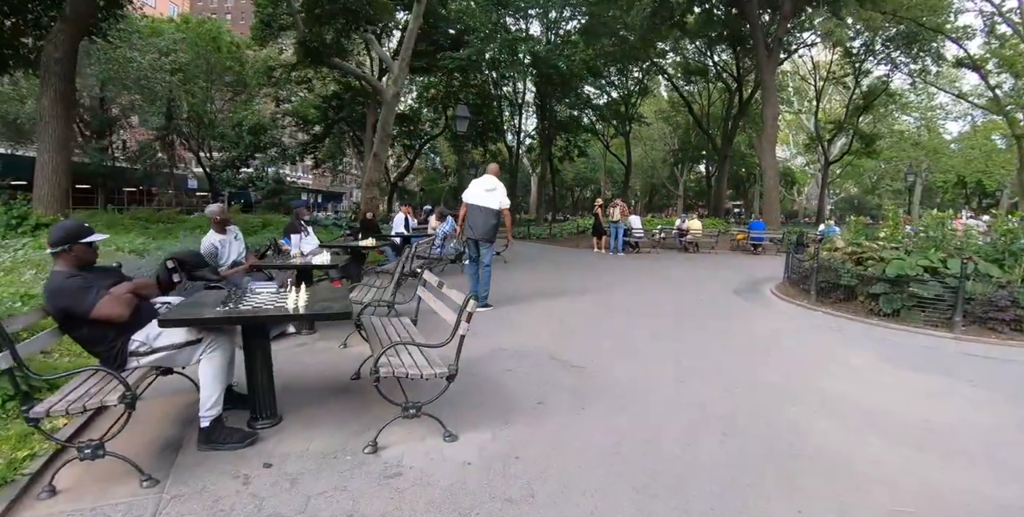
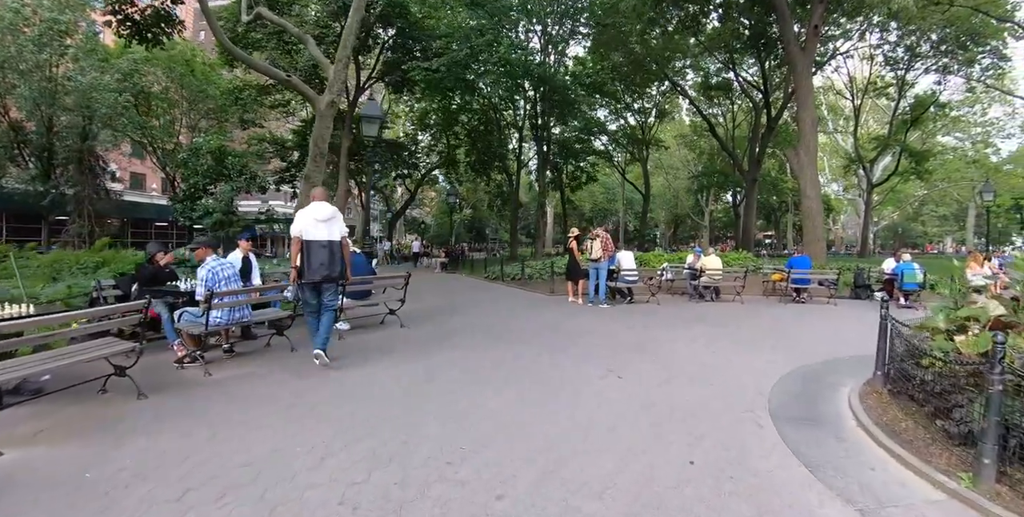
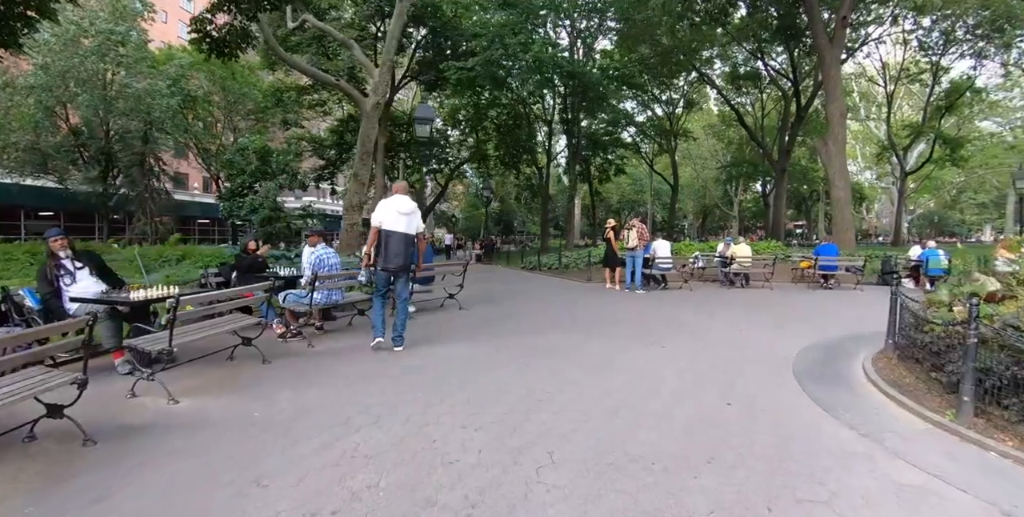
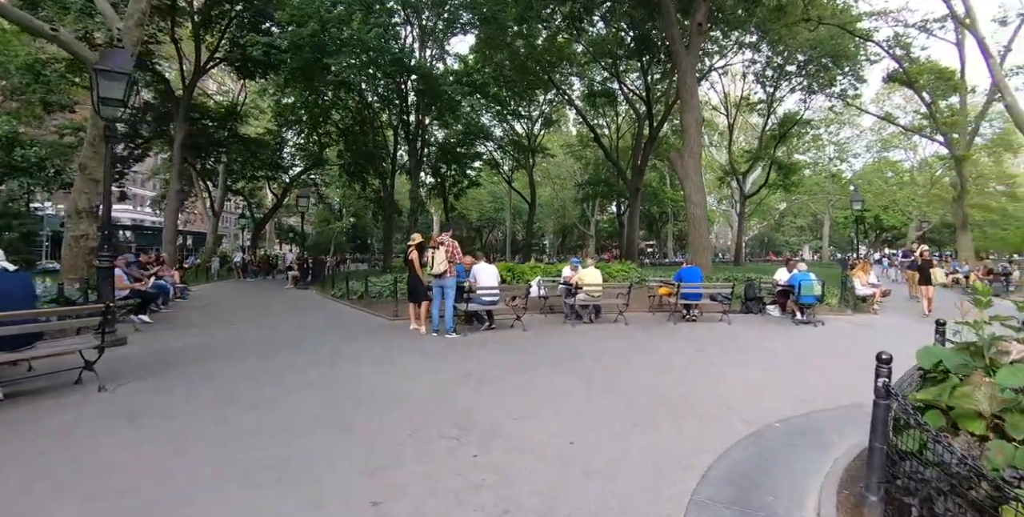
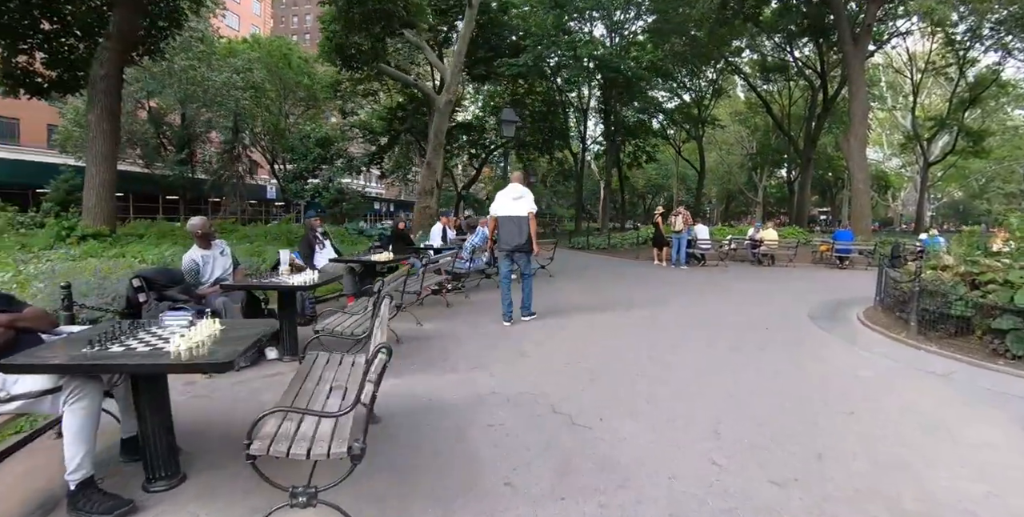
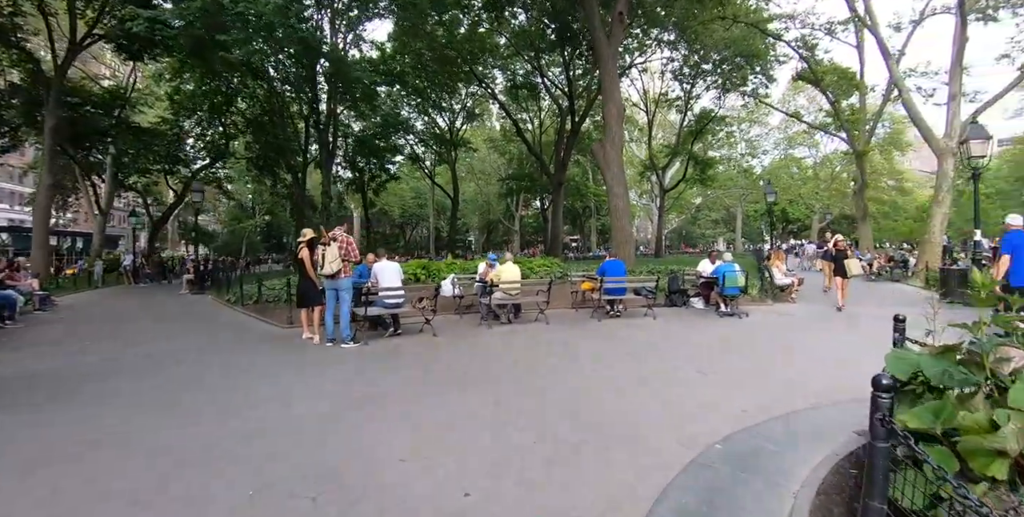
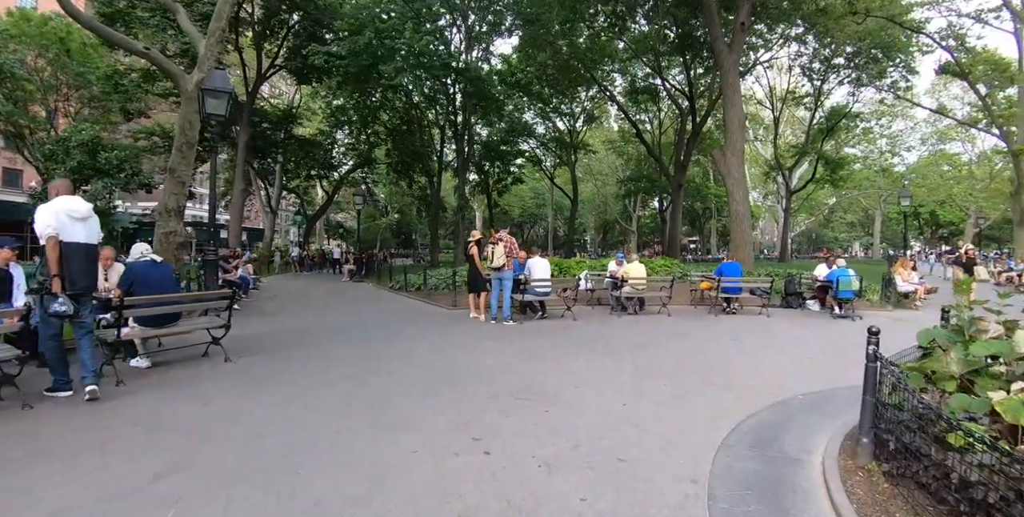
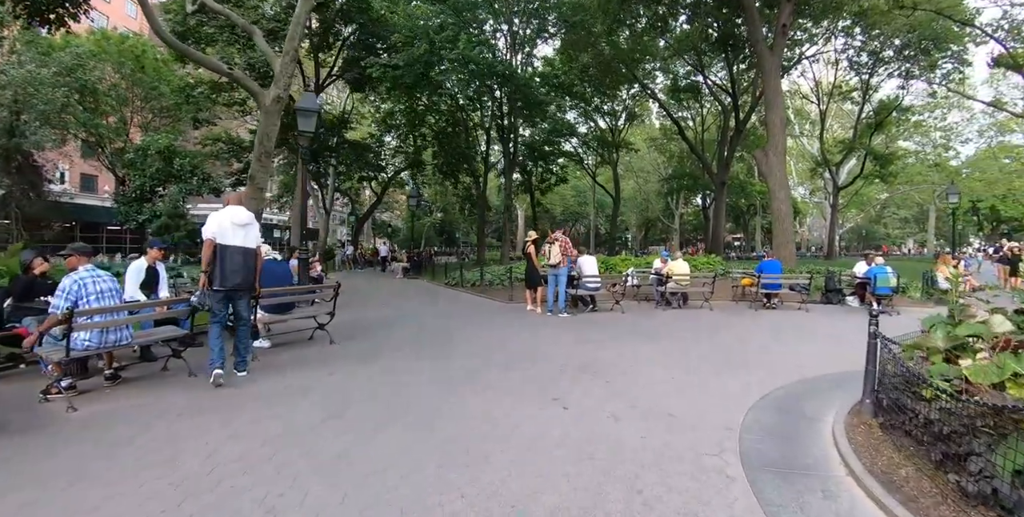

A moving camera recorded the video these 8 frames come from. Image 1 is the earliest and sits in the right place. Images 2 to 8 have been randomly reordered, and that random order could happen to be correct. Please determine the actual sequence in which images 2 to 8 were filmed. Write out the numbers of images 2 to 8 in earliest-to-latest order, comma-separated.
5, 3, 2, 8, 7, 4, 6
